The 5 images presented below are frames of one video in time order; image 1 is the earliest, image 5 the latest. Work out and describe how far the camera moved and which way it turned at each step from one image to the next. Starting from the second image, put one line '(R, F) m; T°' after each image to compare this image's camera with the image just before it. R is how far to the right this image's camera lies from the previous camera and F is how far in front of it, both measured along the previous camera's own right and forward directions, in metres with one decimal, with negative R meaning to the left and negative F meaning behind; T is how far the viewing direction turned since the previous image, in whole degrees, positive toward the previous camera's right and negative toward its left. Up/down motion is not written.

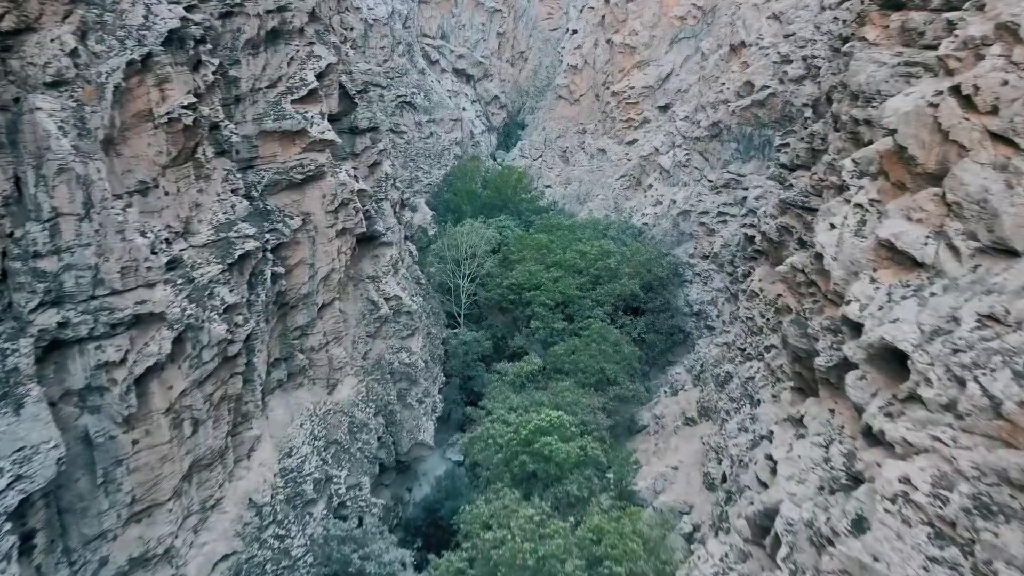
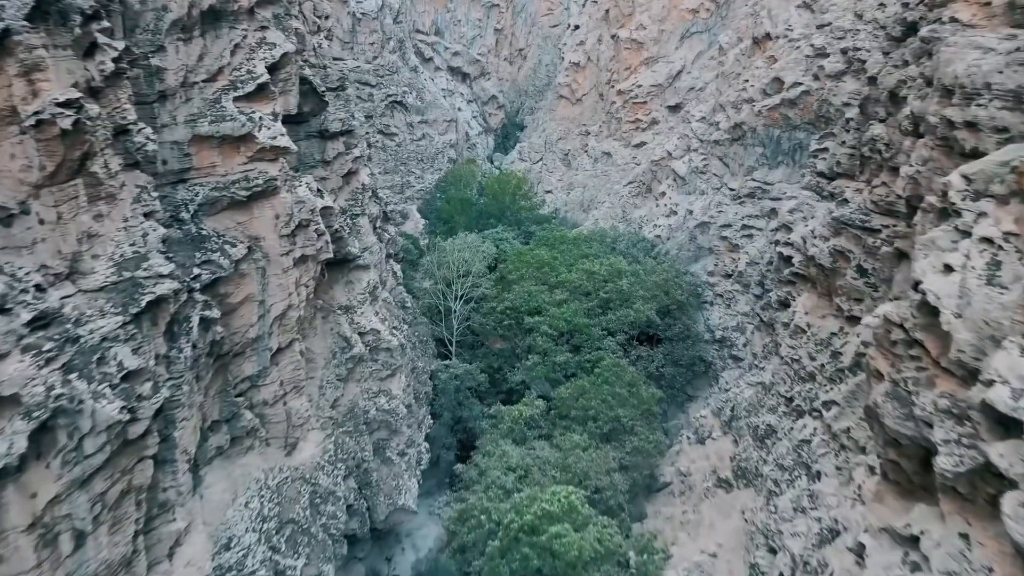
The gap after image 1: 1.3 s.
(0.0, +1.9) m; 0°
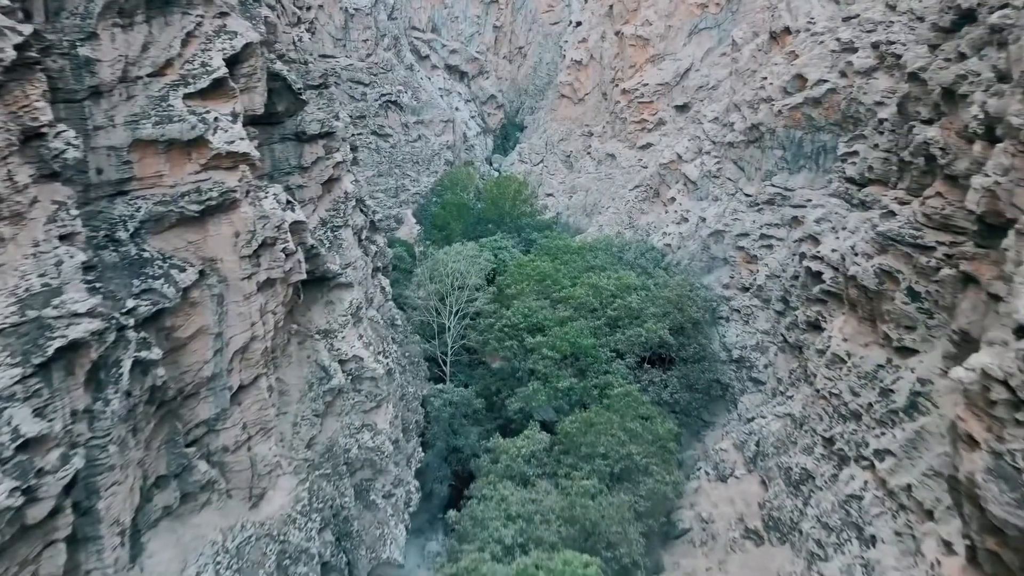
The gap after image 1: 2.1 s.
(0.0, +1.2) m; 0°
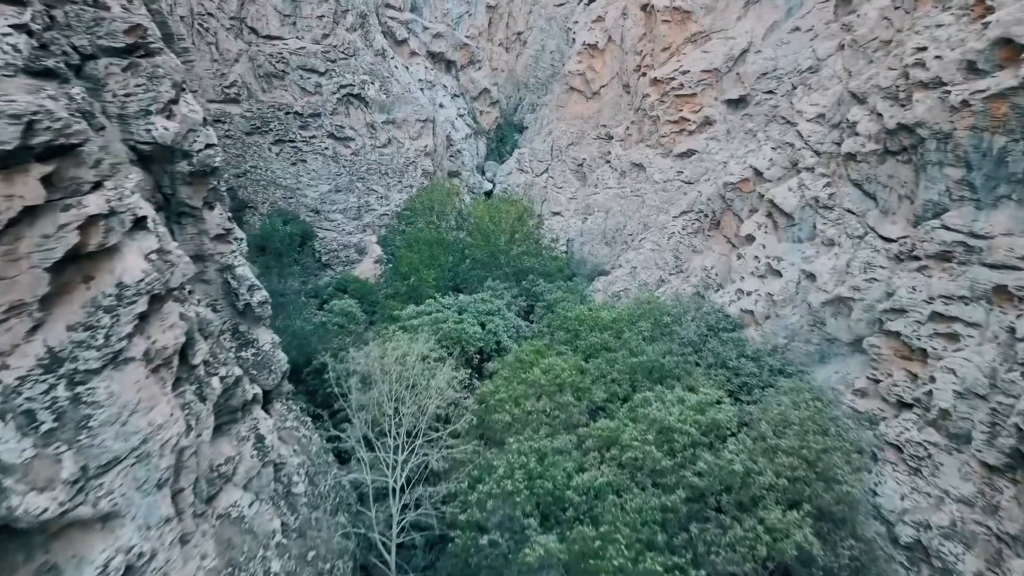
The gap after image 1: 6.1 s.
(0.0, +5.8) m; 0°
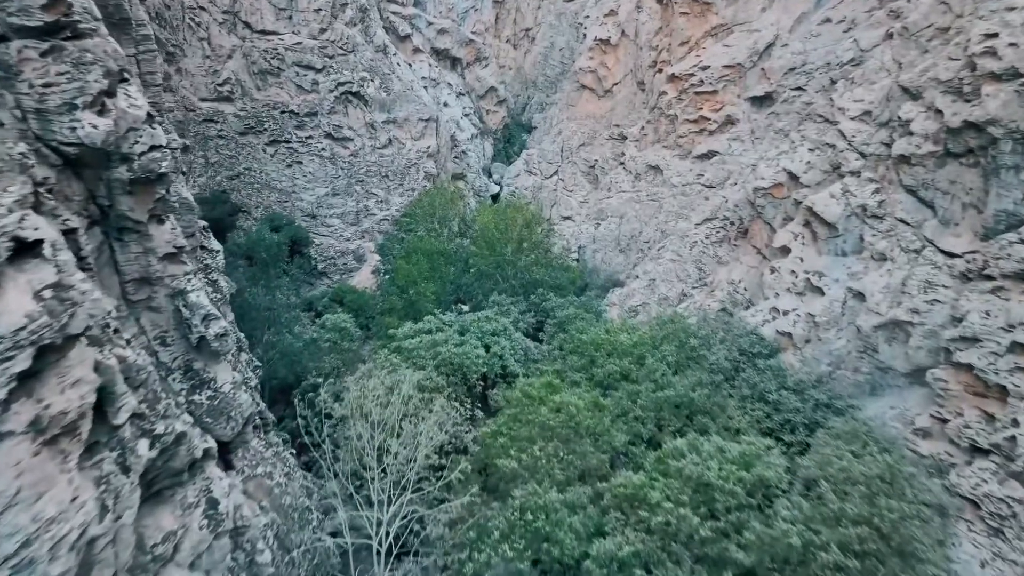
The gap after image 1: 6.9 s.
(0.0, +1.2) m; -1°
